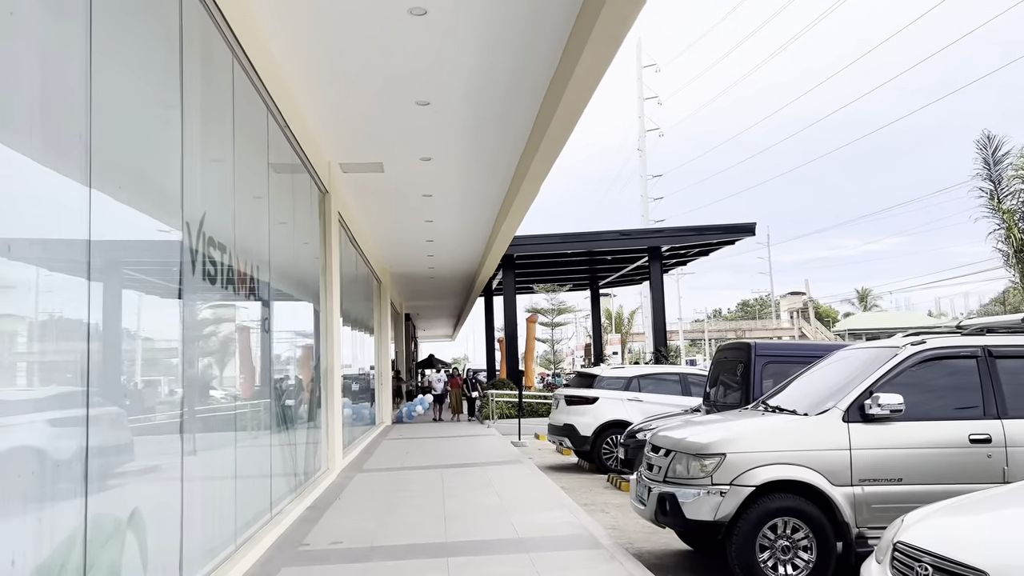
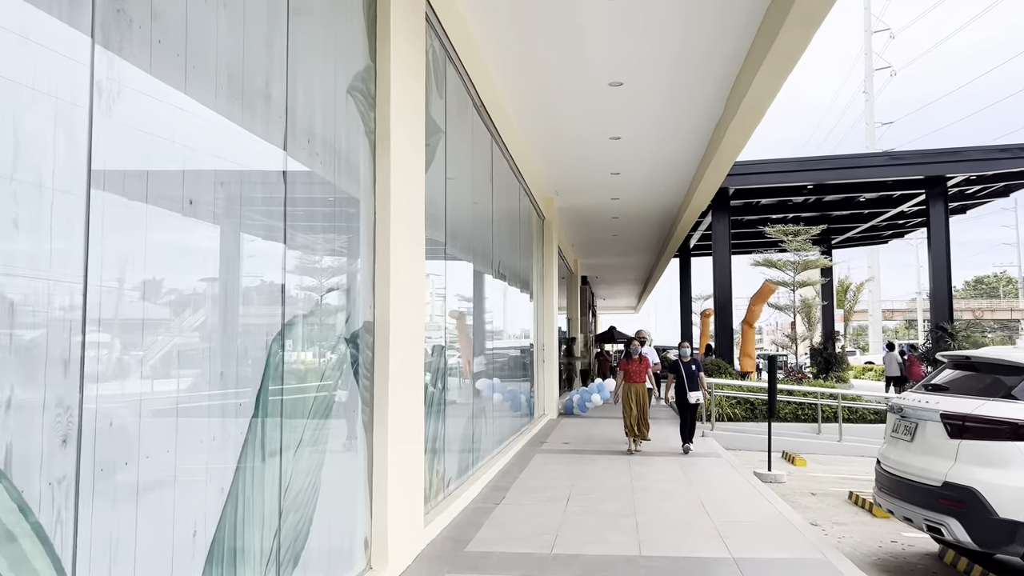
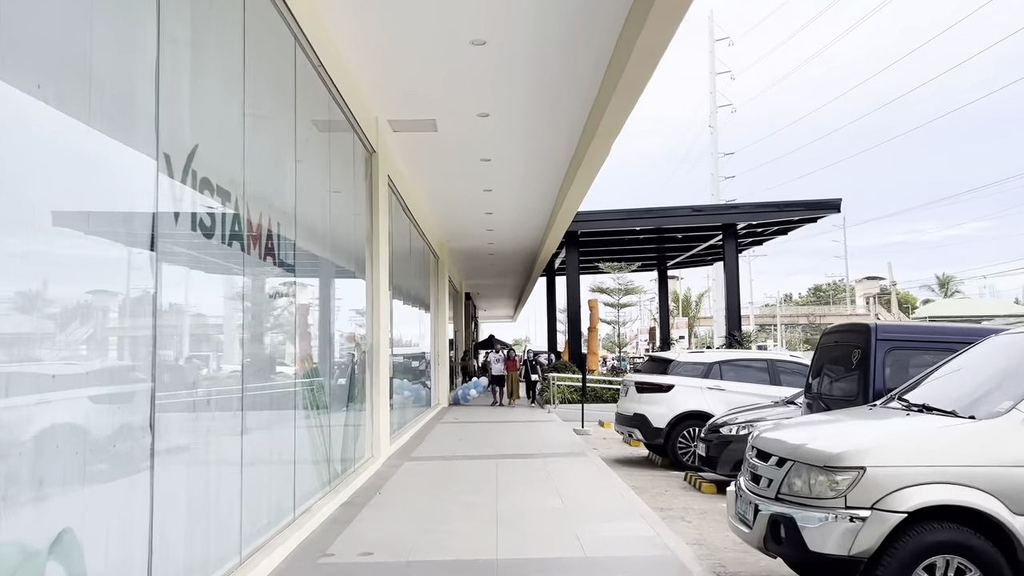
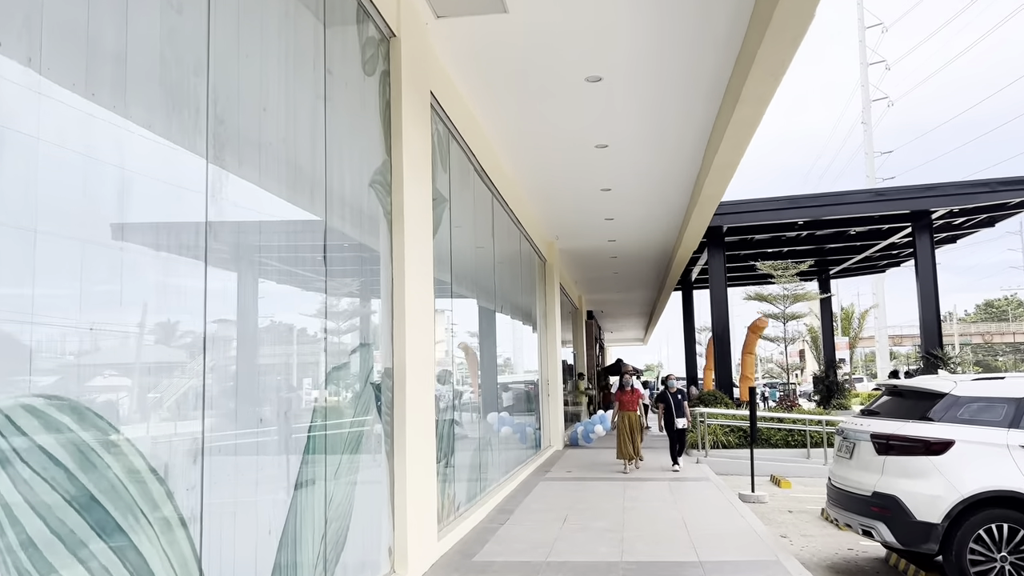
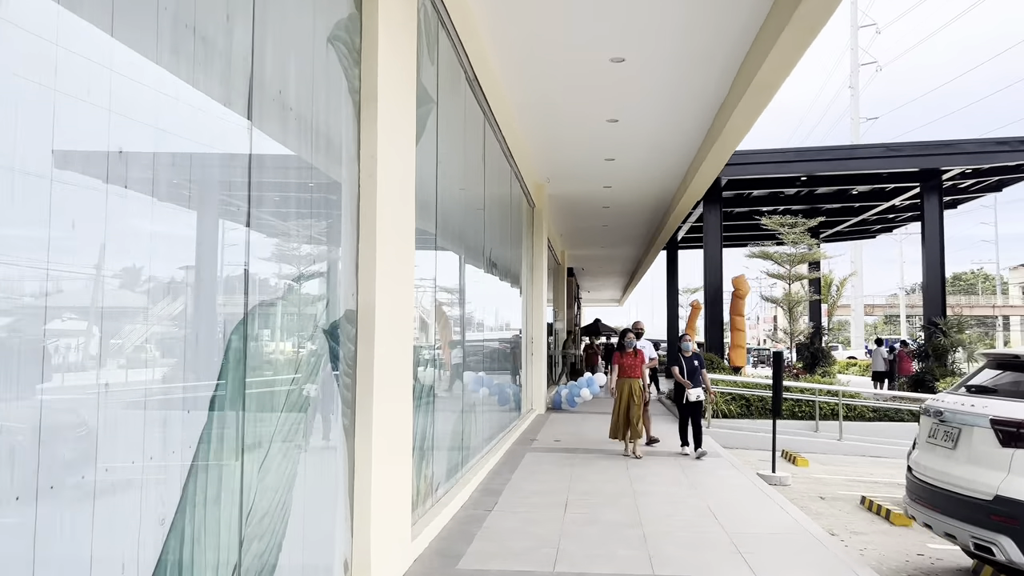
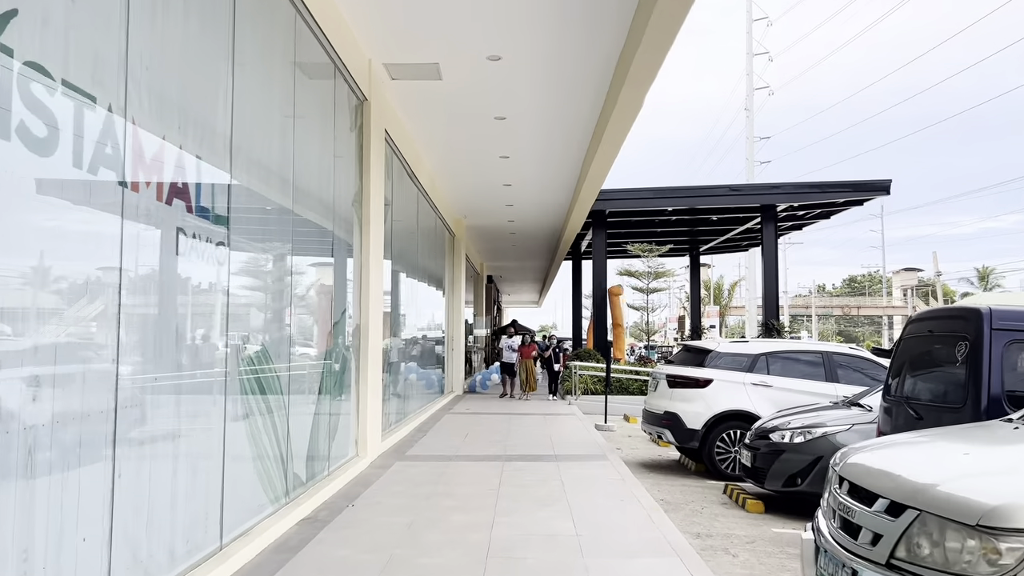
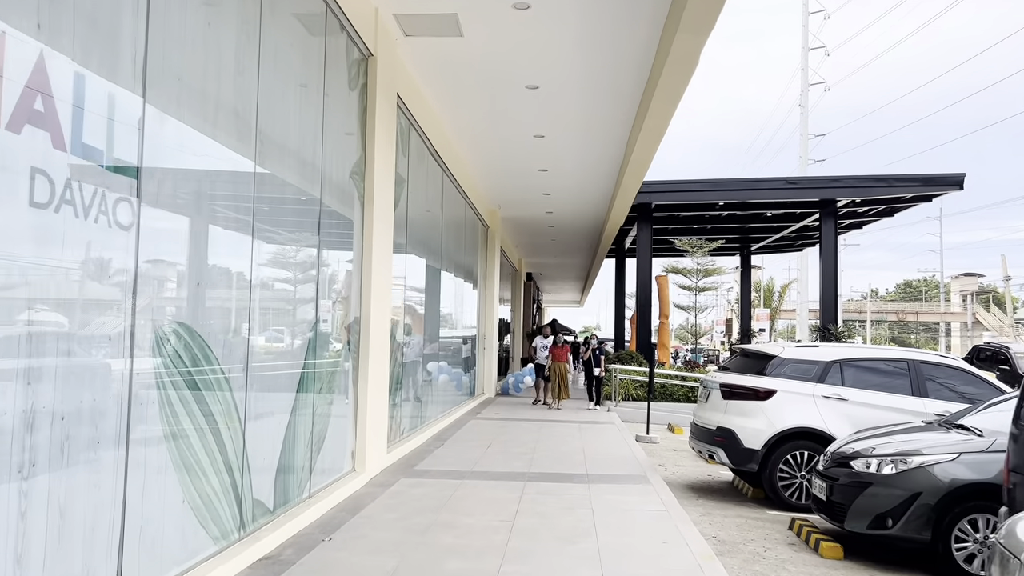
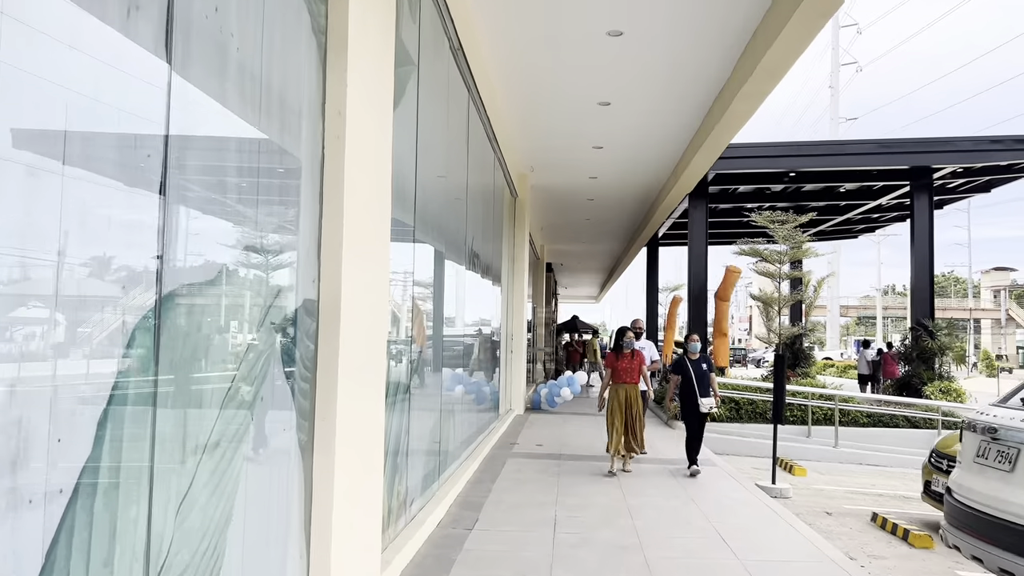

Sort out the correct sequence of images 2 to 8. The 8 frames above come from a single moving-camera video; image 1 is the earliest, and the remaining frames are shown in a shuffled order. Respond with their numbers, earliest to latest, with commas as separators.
3, 6, 7, 4, 2, 5, 8
